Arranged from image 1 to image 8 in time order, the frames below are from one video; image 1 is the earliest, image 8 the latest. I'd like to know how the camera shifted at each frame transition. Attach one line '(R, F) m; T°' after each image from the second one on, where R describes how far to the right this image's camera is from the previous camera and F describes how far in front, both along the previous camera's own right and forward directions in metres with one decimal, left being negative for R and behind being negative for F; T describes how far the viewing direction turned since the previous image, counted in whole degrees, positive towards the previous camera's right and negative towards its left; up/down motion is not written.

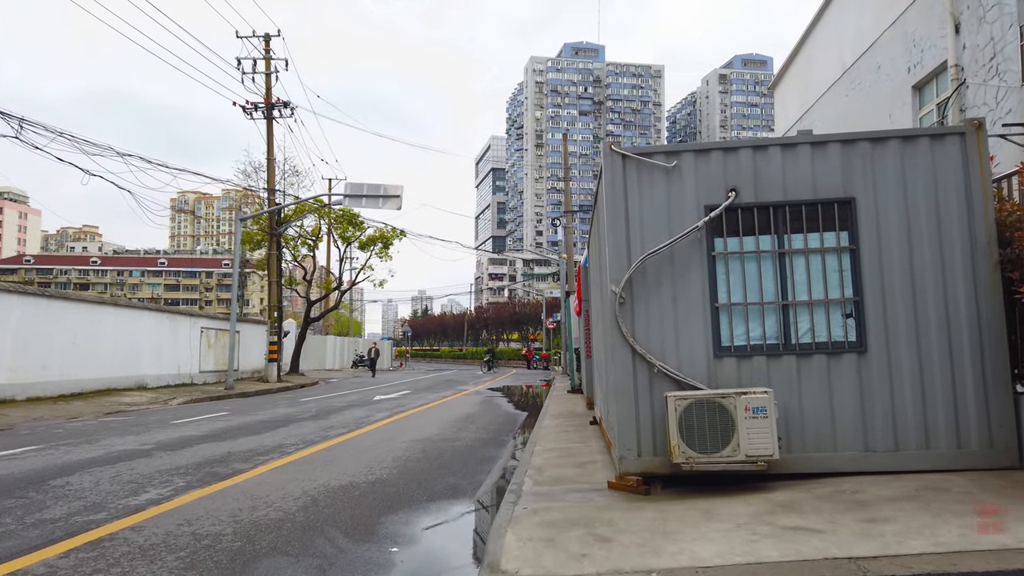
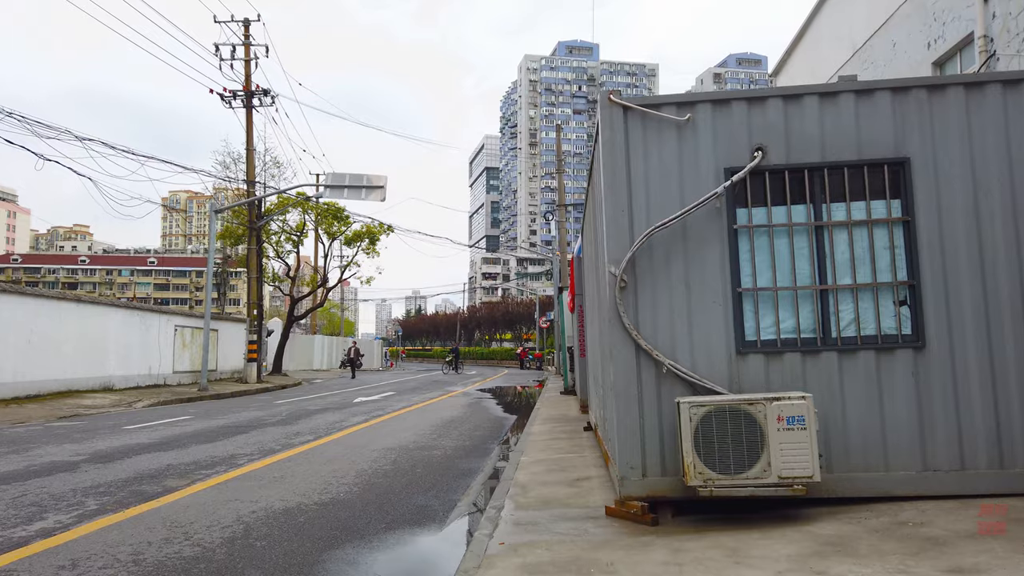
(+0.1, +1.1) m; 0°
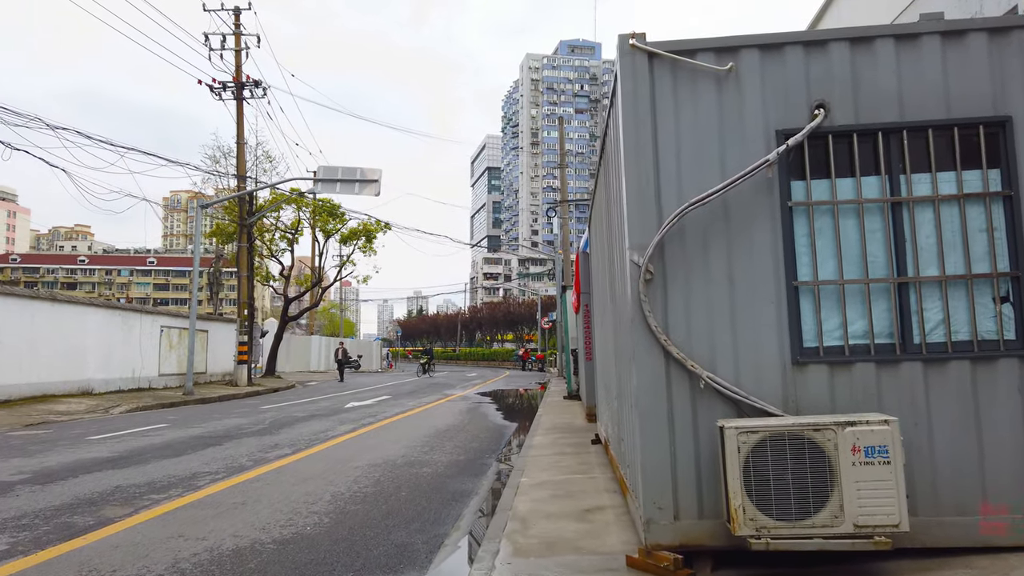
(0.0, +1.0) m; 0°
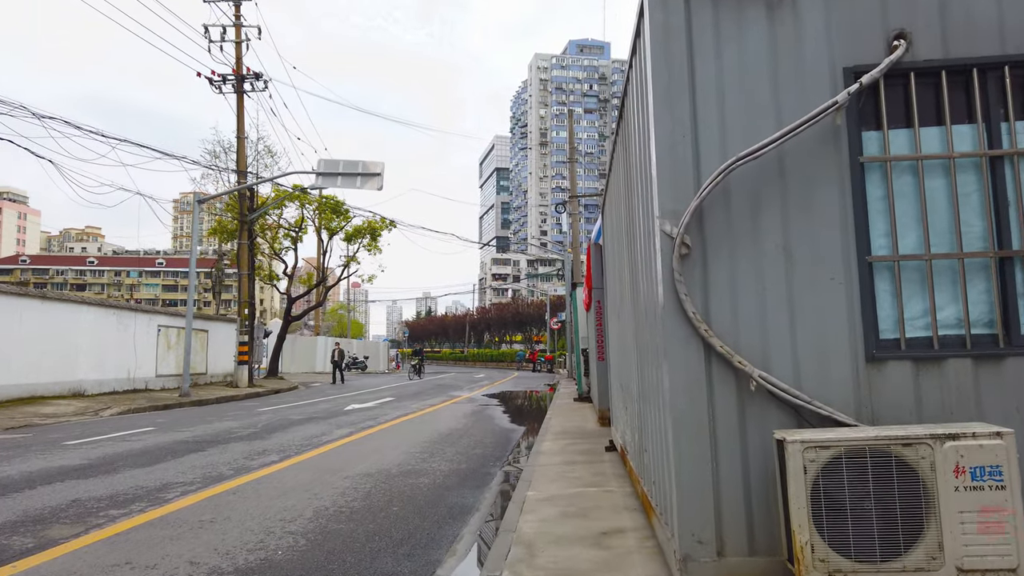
(0.0, +0.7) m; -1°
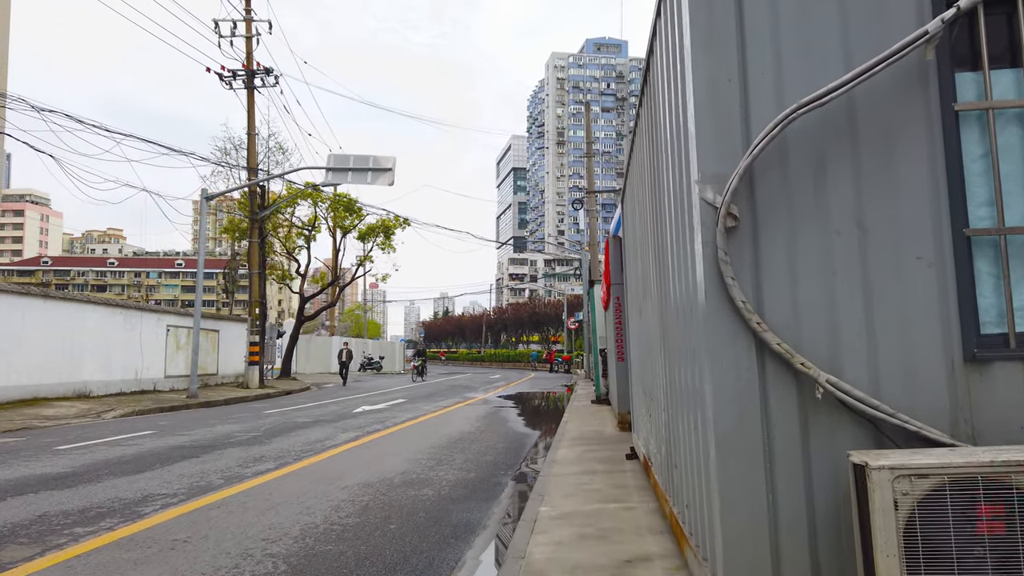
(0.0, +0.6) m; -1°
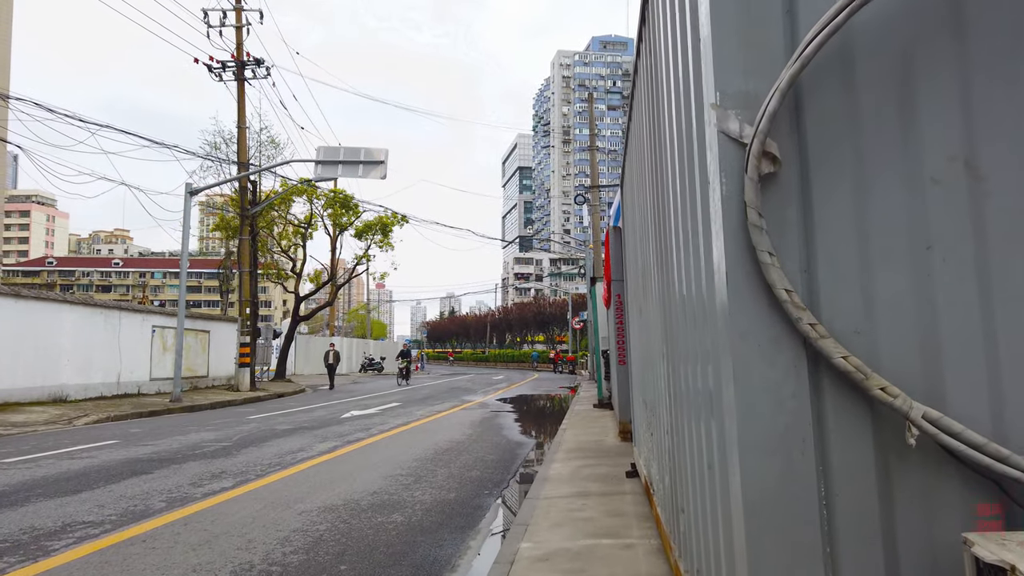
(+0.2, +0.8) m; 0°
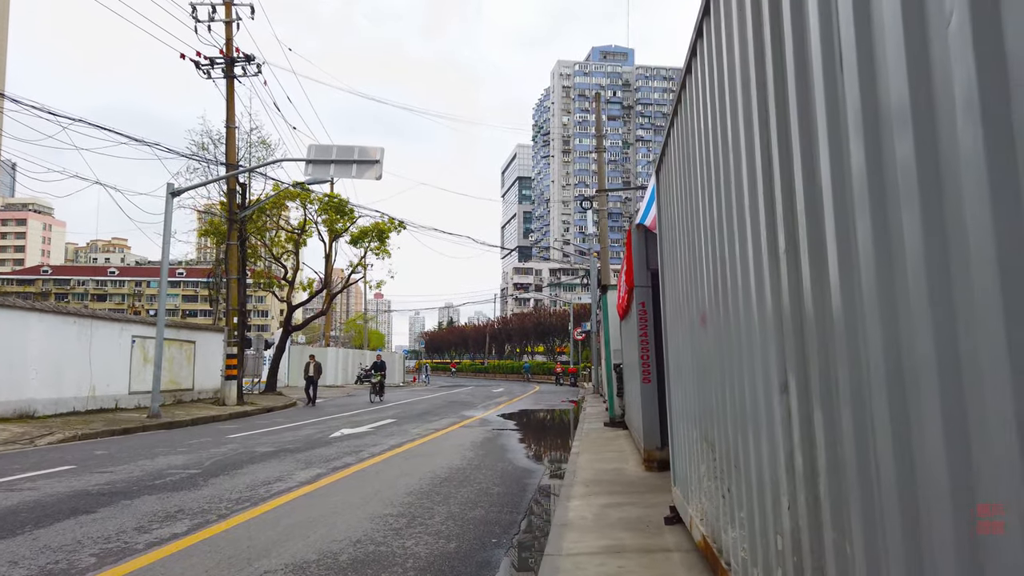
(-0.1, +1.1) m; 0°
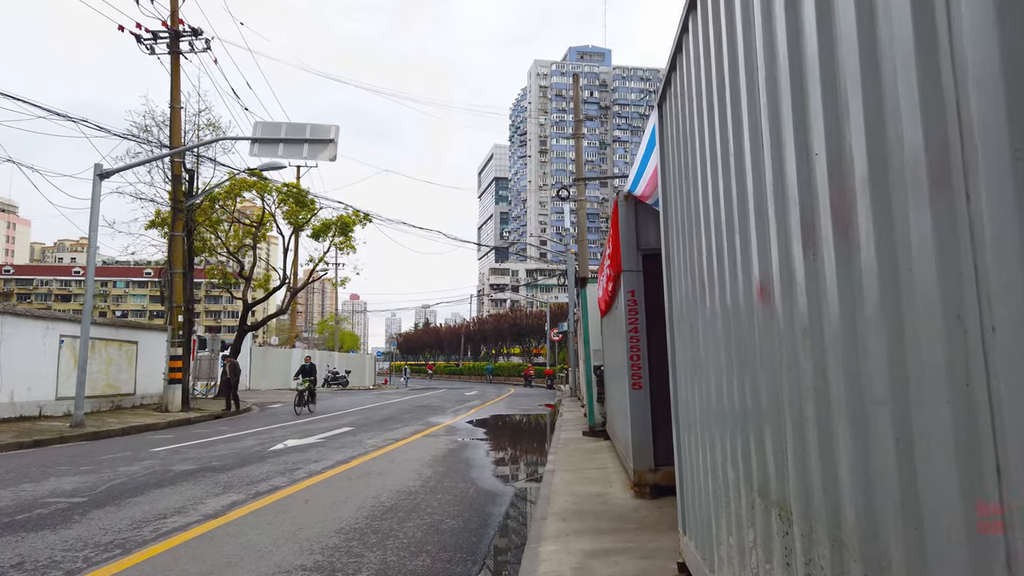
(+0.1, +1.5) m; +2°
